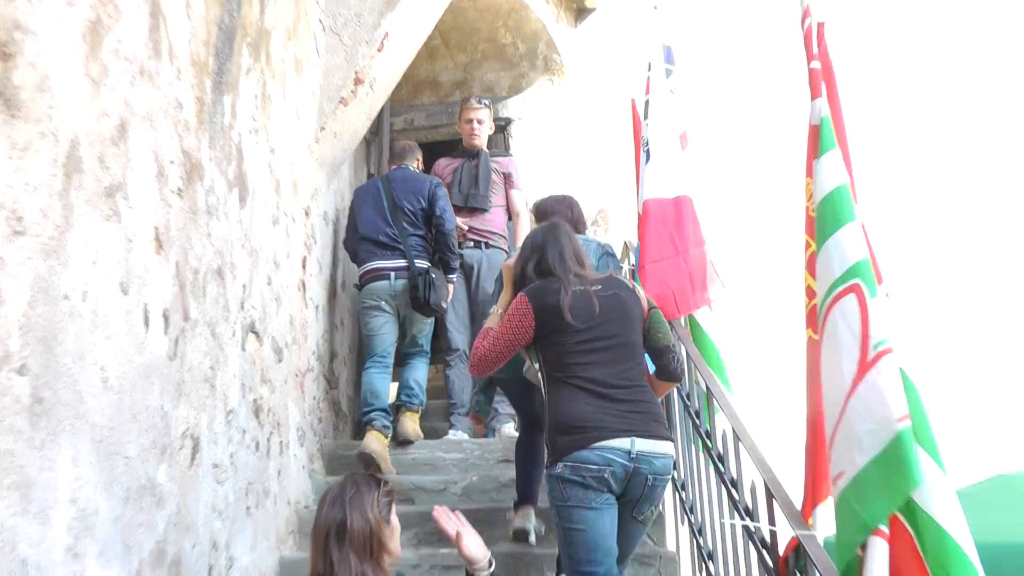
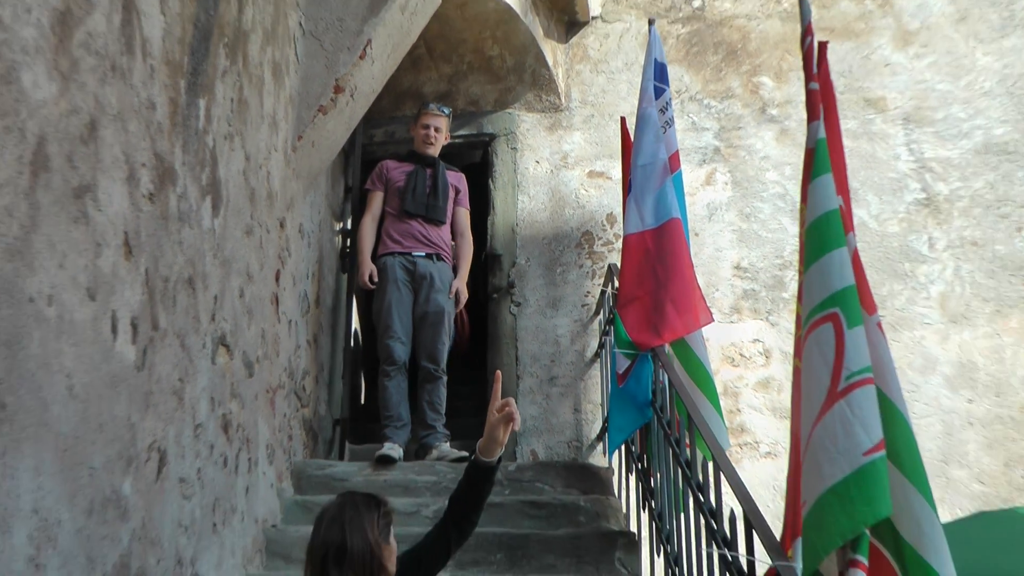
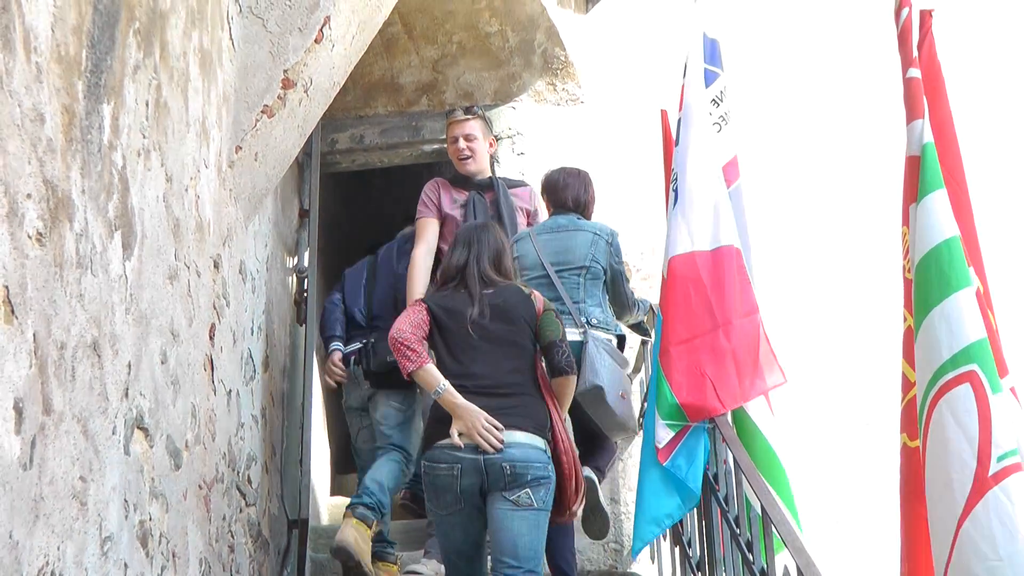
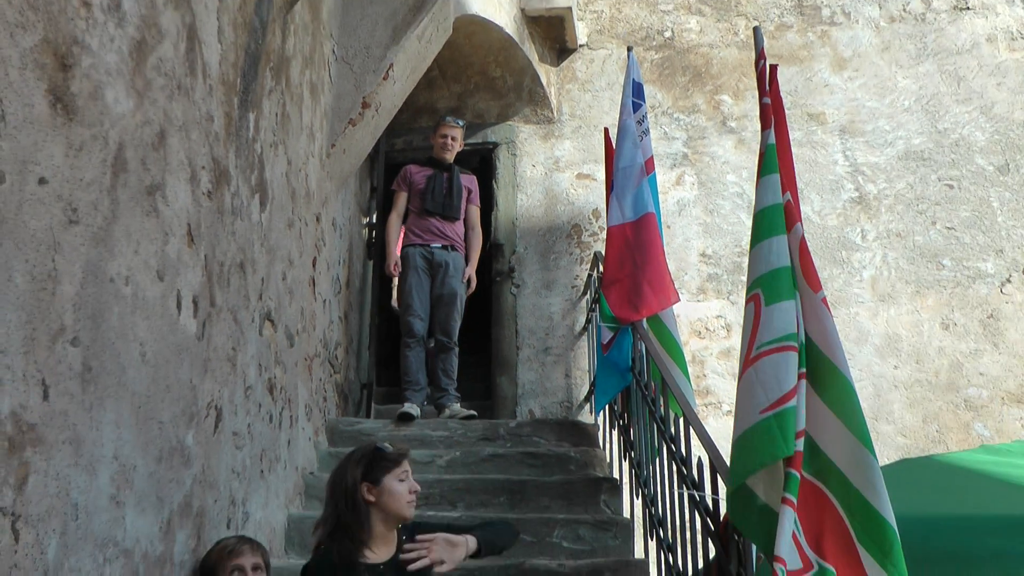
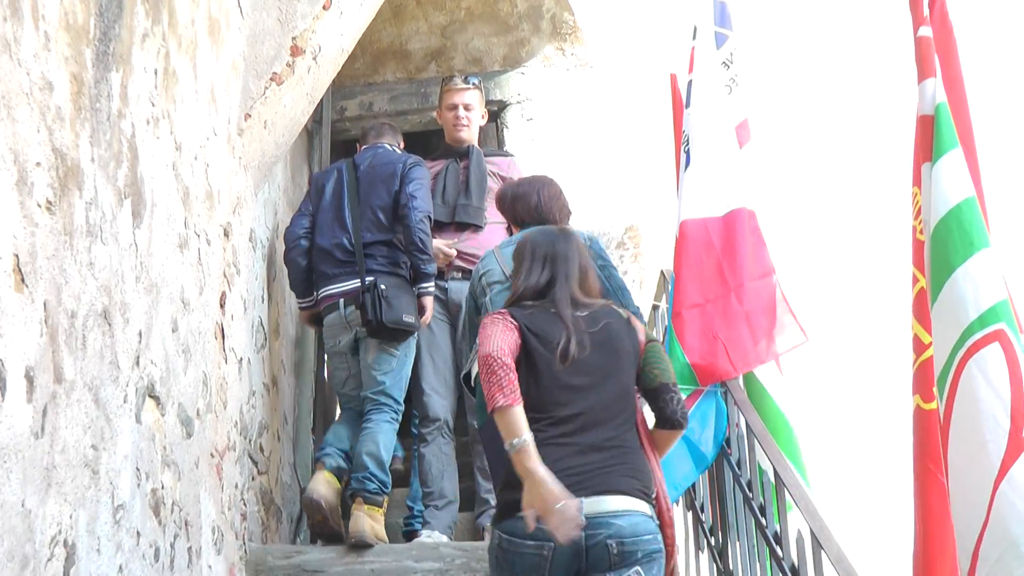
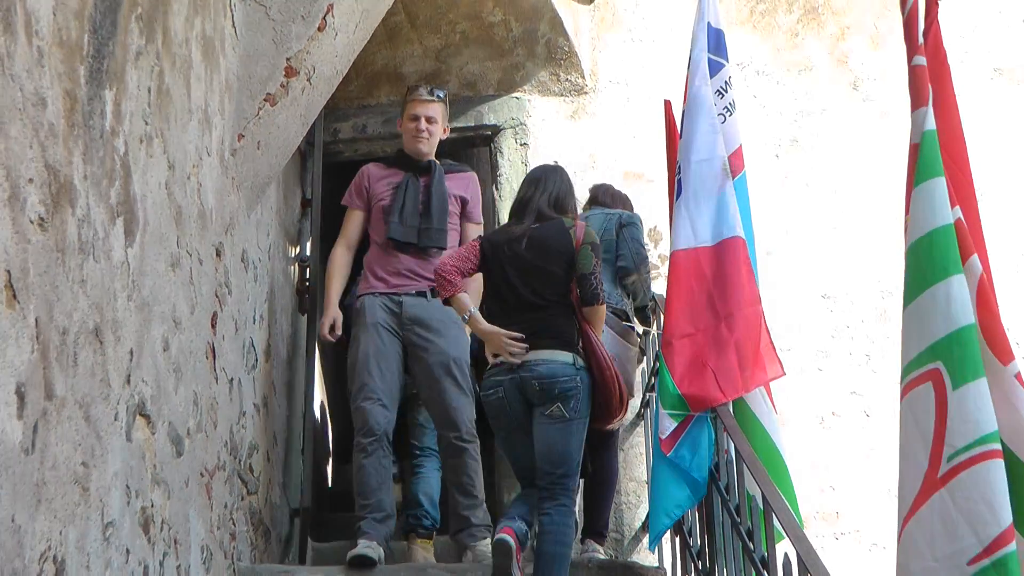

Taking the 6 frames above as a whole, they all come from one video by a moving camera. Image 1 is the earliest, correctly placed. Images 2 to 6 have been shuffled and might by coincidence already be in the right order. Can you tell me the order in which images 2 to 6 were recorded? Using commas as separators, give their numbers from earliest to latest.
5, 3, 6, 2, 4
